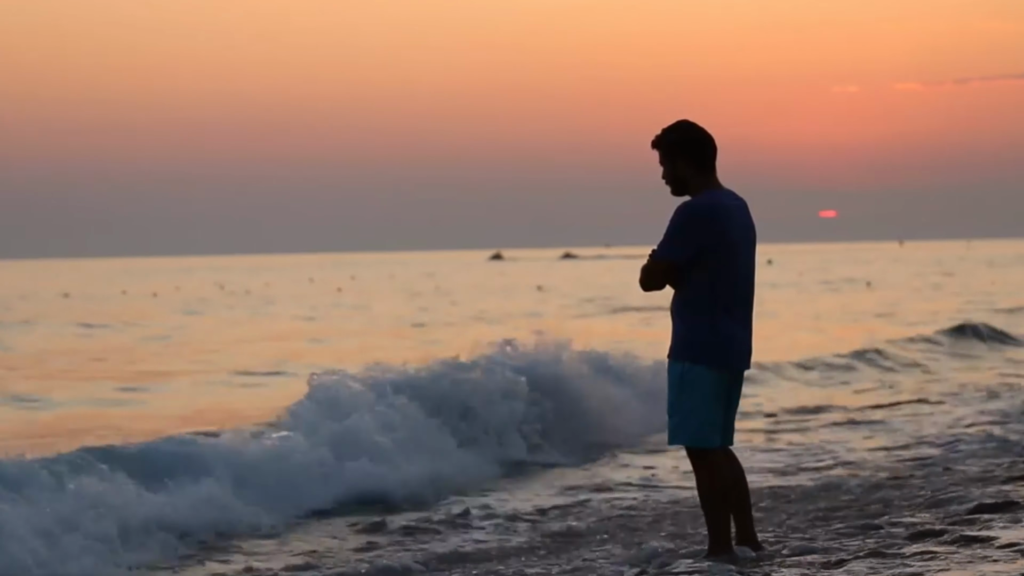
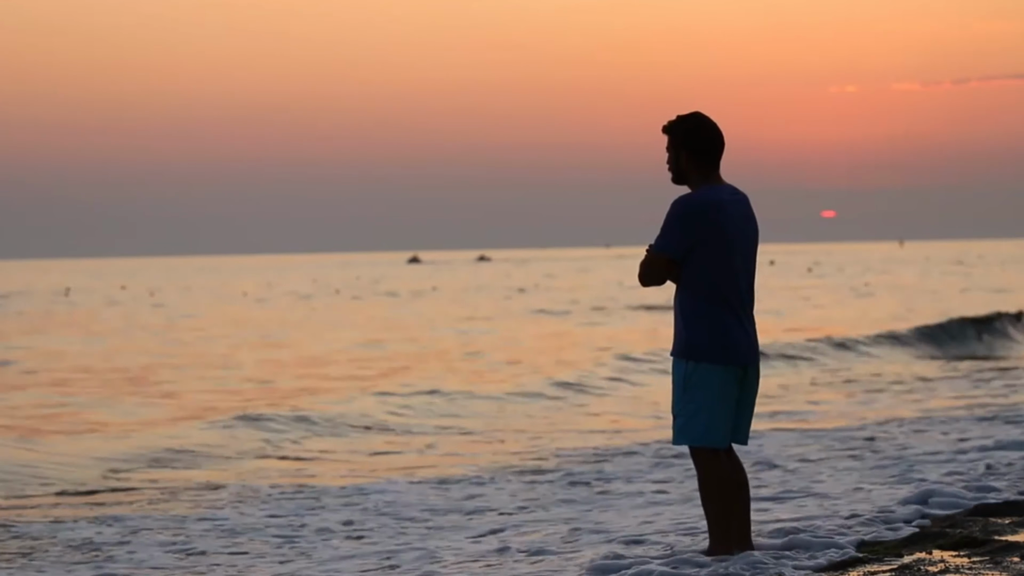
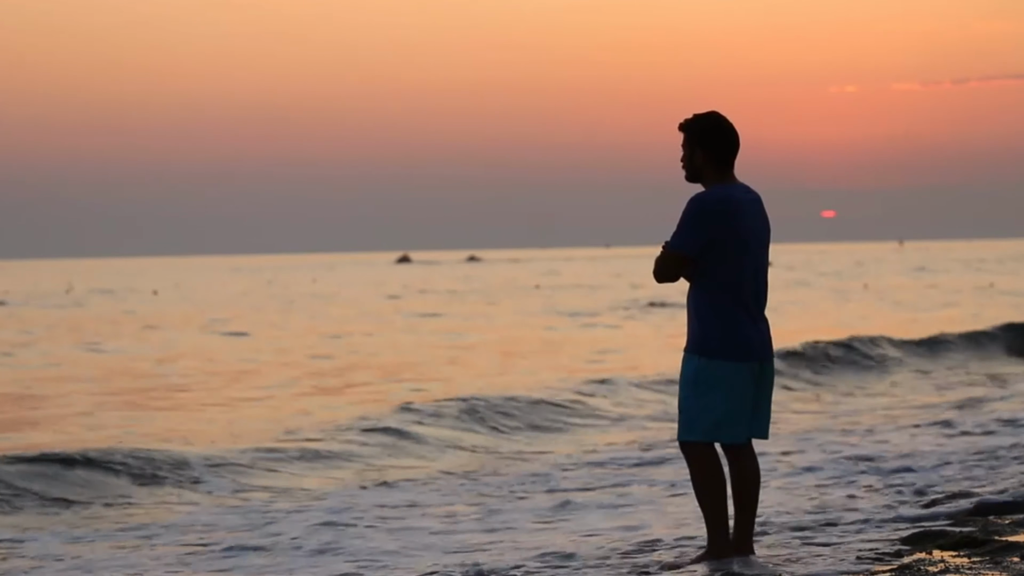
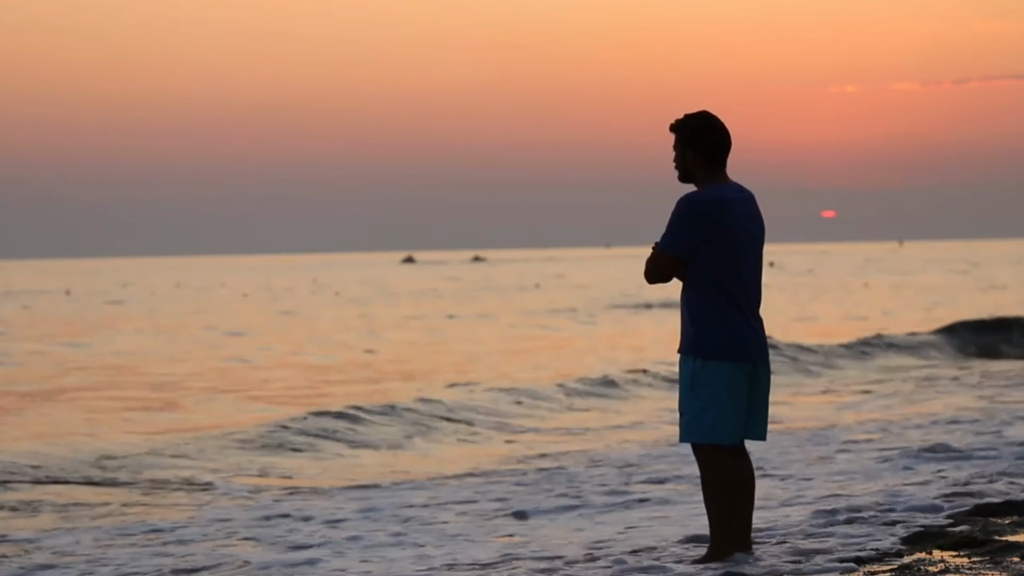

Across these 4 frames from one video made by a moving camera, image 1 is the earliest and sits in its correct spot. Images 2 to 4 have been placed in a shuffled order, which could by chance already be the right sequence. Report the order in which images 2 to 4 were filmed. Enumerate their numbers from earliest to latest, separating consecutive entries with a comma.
2, 4, 3
